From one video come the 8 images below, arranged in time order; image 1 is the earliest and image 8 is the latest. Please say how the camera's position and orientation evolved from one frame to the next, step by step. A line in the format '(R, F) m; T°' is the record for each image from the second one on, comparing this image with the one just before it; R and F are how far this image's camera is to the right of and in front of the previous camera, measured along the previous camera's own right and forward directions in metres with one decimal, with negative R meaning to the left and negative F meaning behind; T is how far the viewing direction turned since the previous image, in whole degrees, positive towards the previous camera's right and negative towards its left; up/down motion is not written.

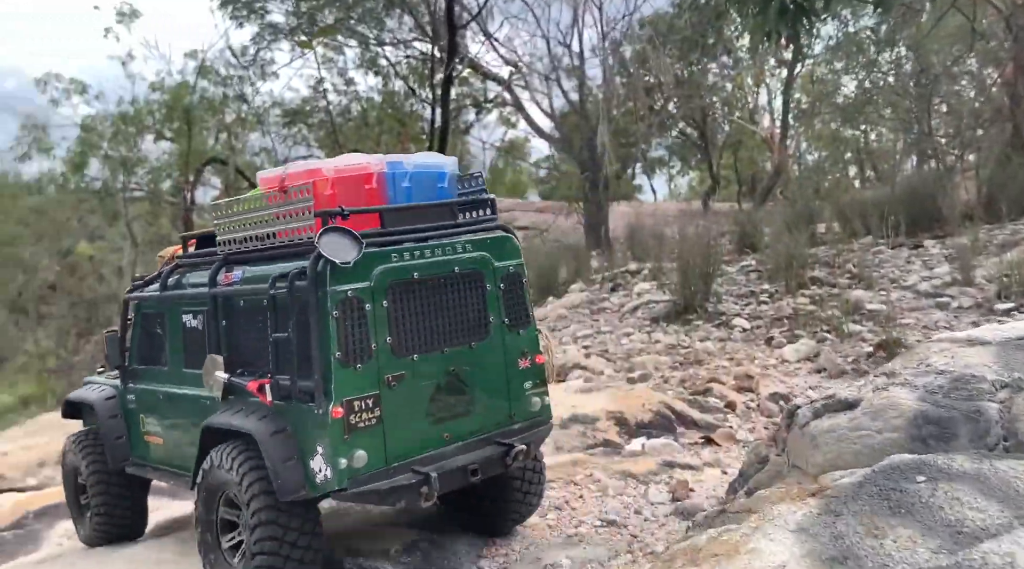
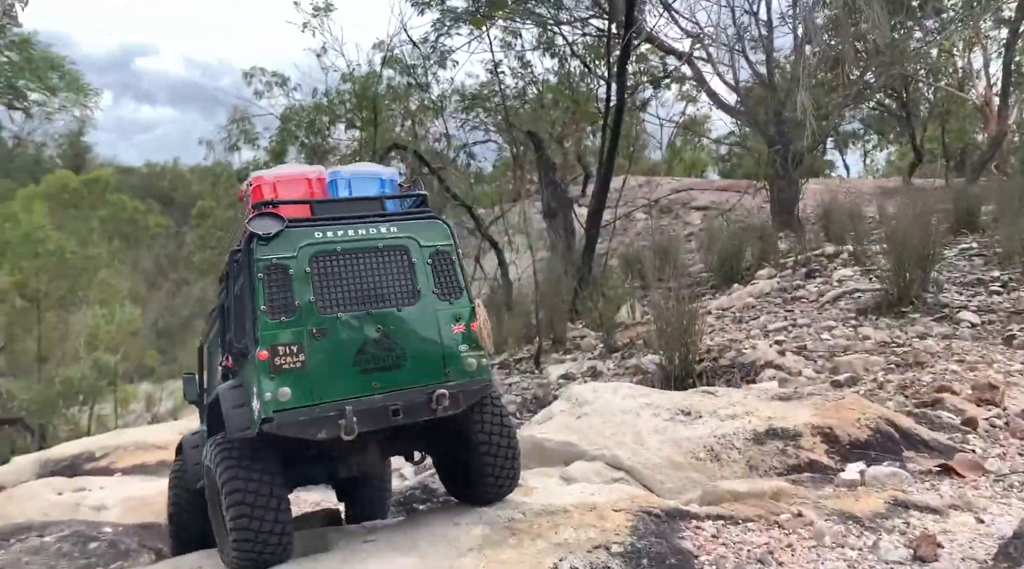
(0.0, +0.3) m; -12°
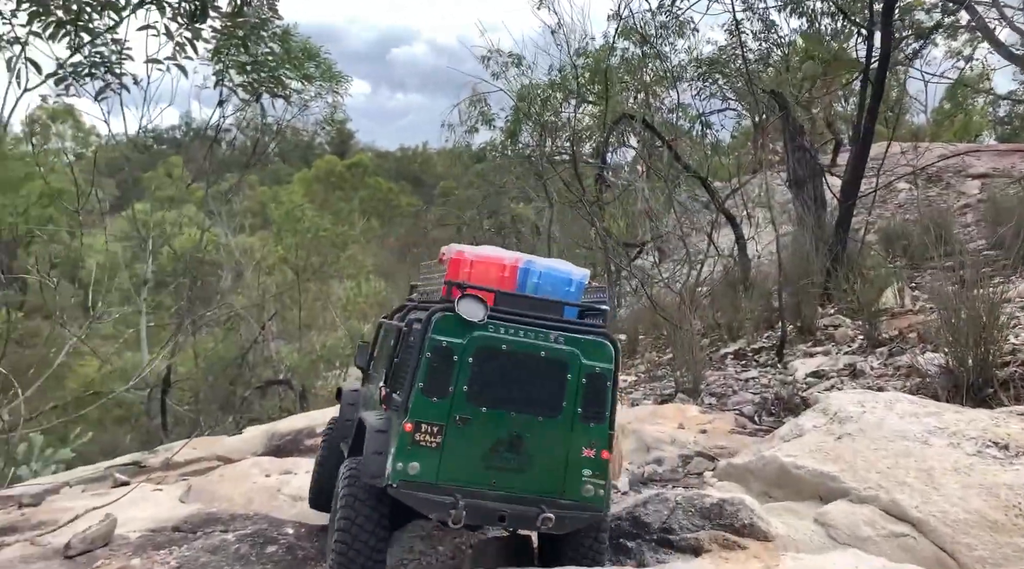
(0.0, +0.4) m; -16°
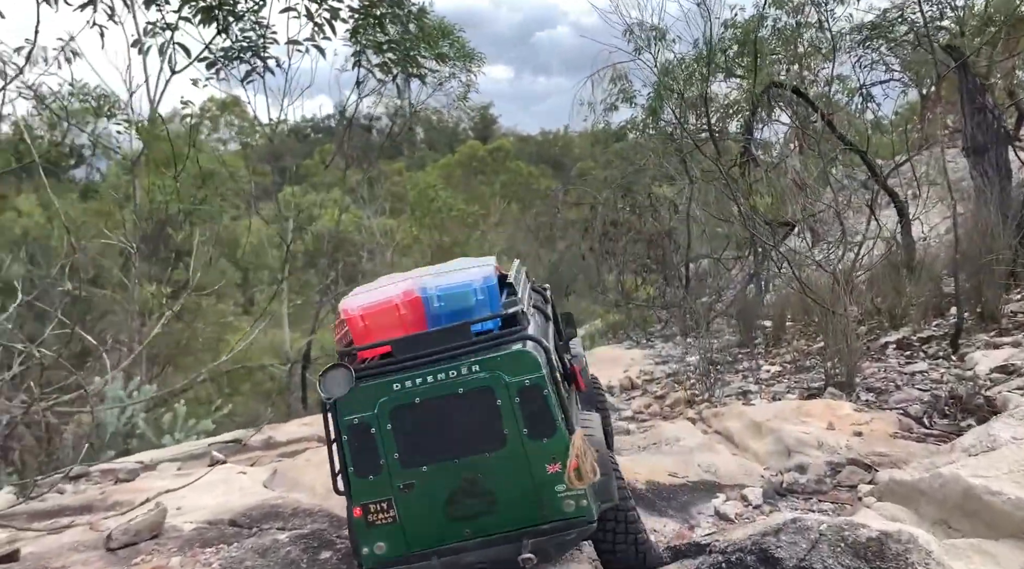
(+0.1, +0.3) m; -10°
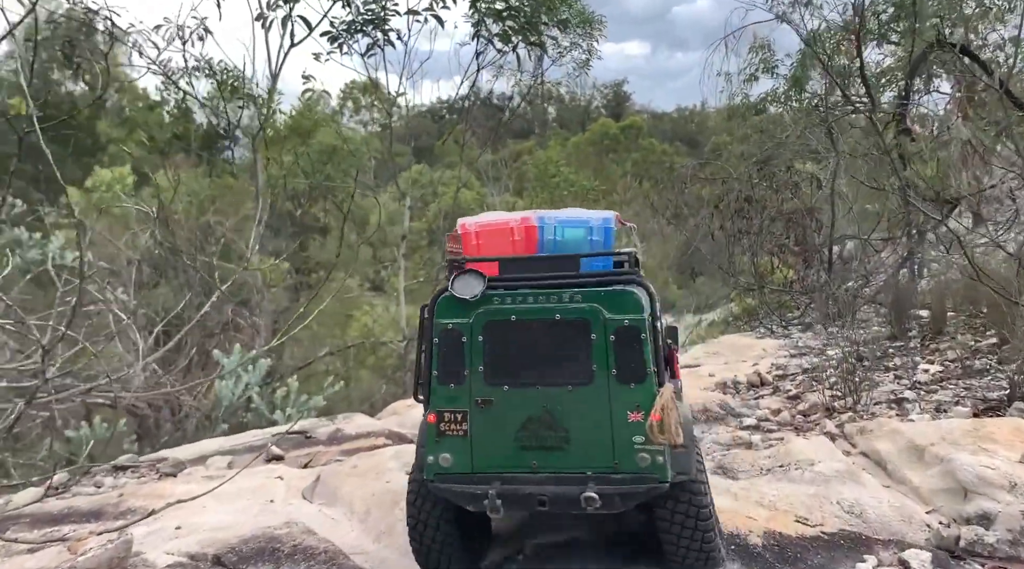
(+0.1, +0.5) m; -9°
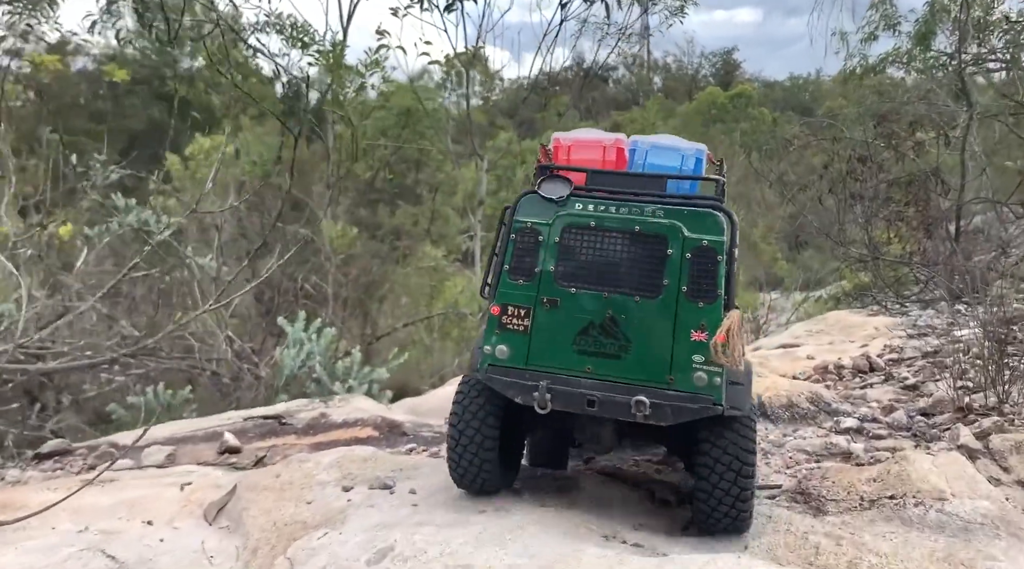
(+0.2, +0.6) m; -7°
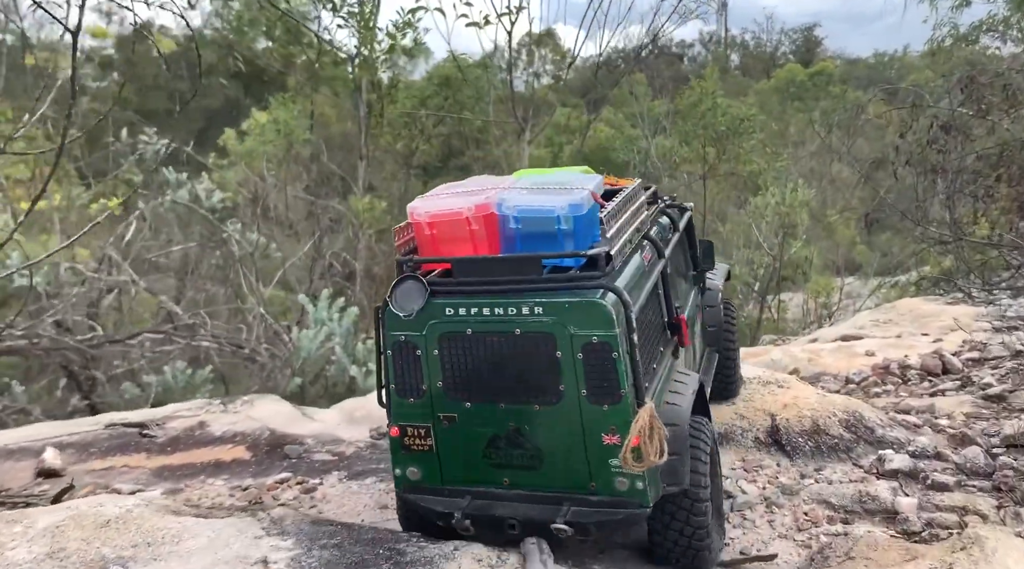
(+0.3, +0.6) m; -5°
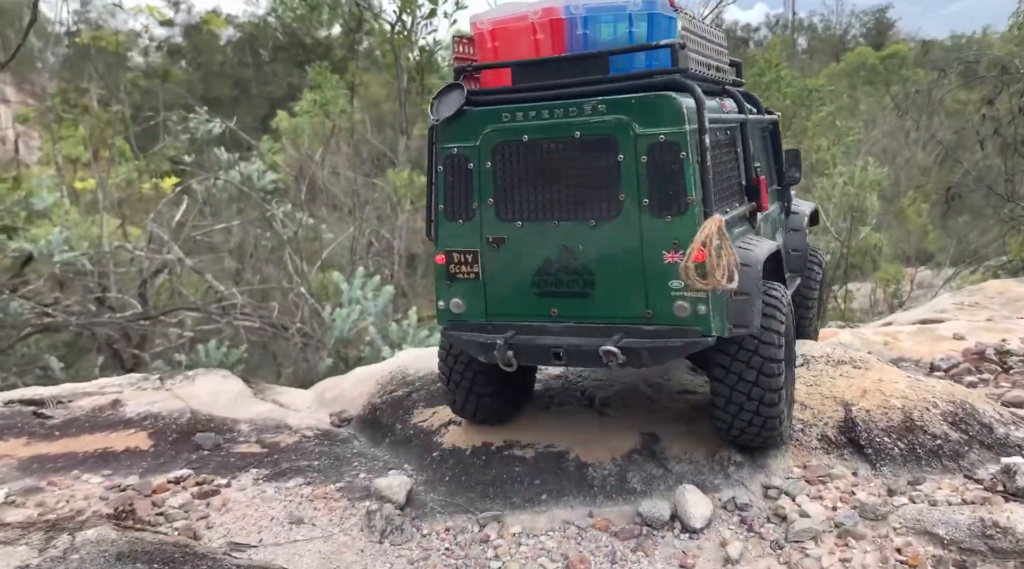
(+0.1, +0.4) m; -4°
